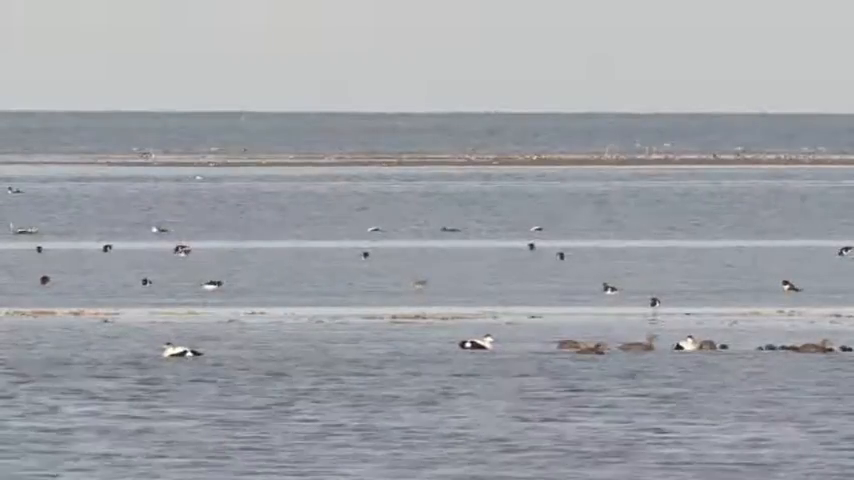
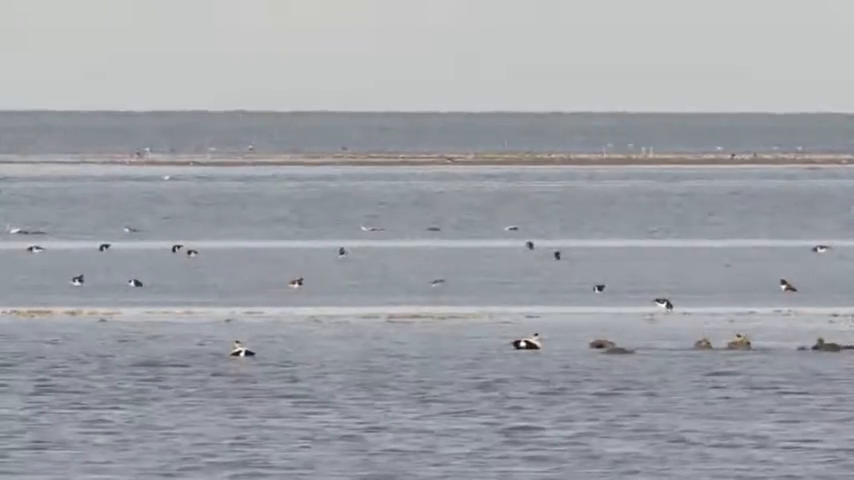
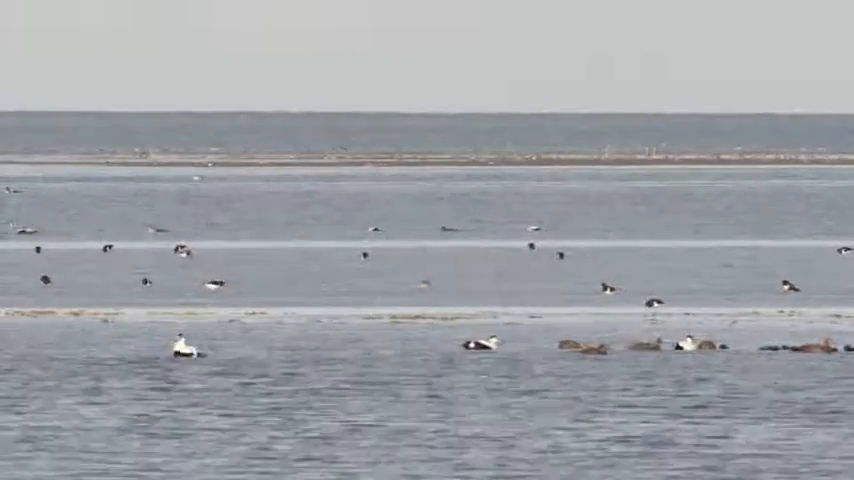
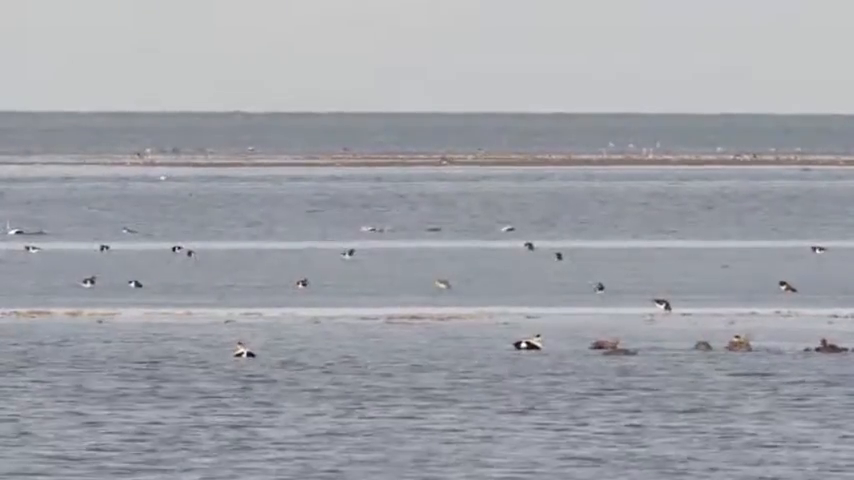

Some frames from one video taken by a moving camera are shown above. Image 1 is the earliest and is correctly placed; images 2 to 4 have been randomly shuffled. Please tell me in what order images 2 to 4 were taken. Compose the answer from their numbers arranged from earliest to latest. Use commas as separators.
3, 2, 4
